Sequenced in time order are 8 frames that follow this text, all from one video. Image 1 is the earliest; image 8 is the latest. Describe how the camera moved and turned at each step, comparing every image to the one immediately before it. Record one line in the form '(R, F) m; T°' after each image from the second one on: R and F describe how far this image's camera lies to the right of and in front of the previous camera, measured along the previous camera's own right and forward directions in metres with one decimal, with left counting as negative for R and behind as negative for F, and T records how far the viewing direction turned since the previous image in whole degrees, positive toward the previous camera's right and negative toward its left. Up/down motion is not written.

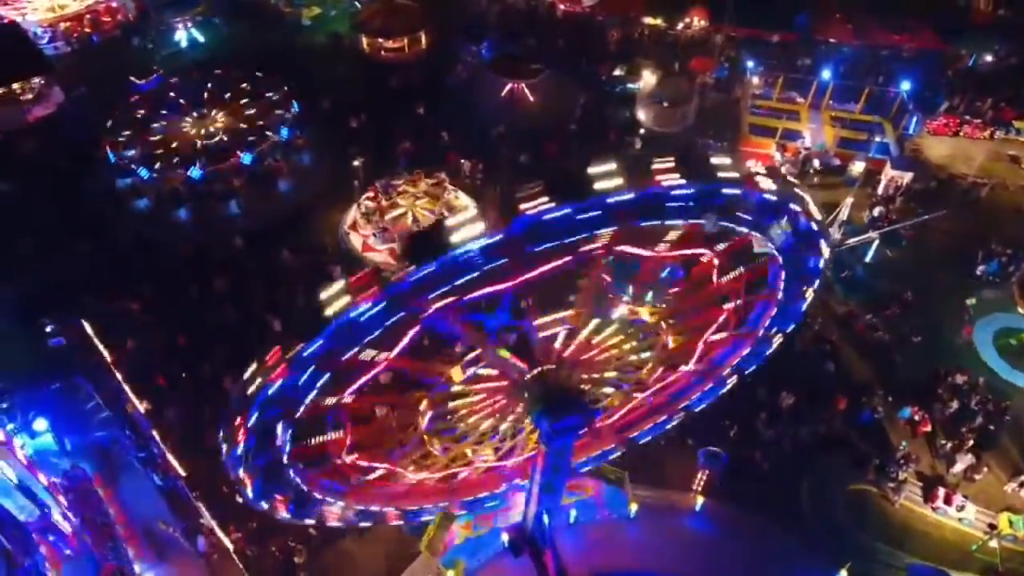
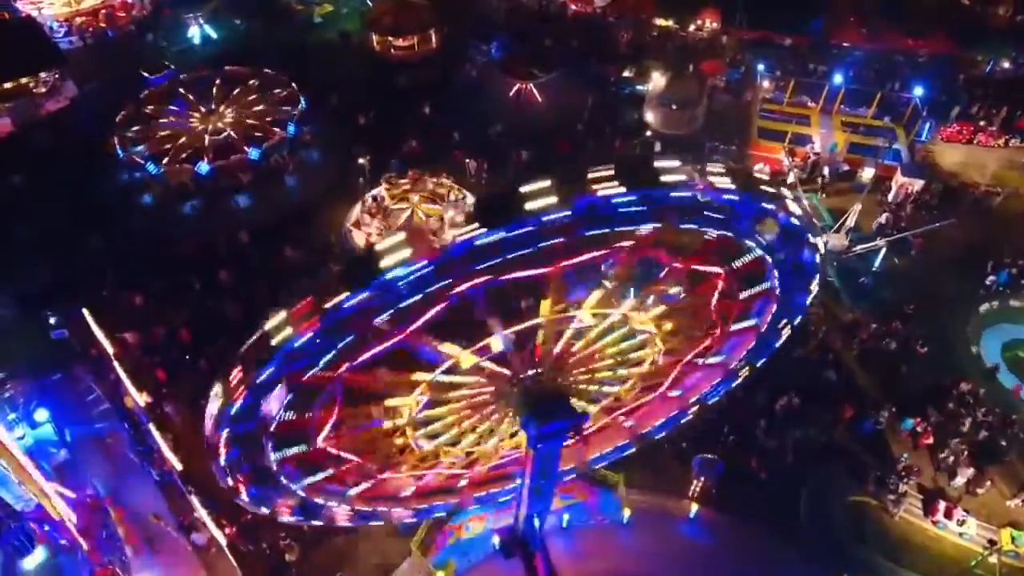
(+0.4, 0.0) m; -1°
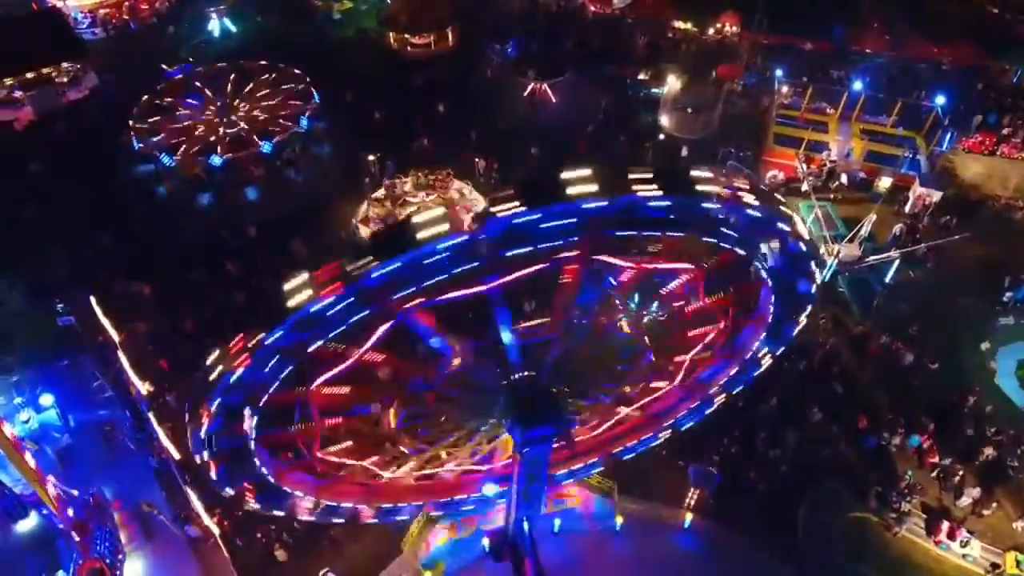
(+0.5, +0.1) m; -2°
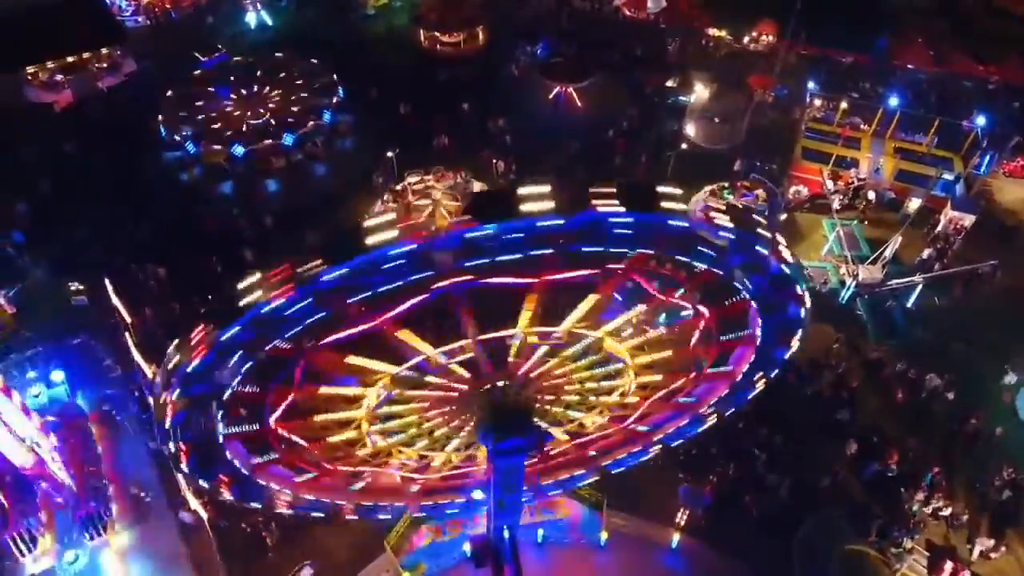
(+0.9, +0.2) m; -4°
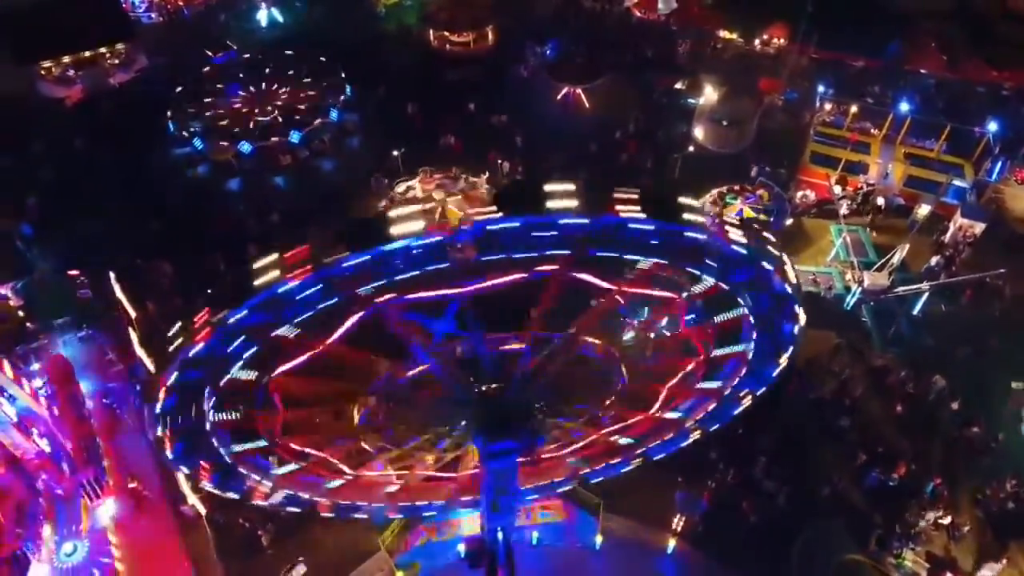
(+0.3, 0.0) m; -1°
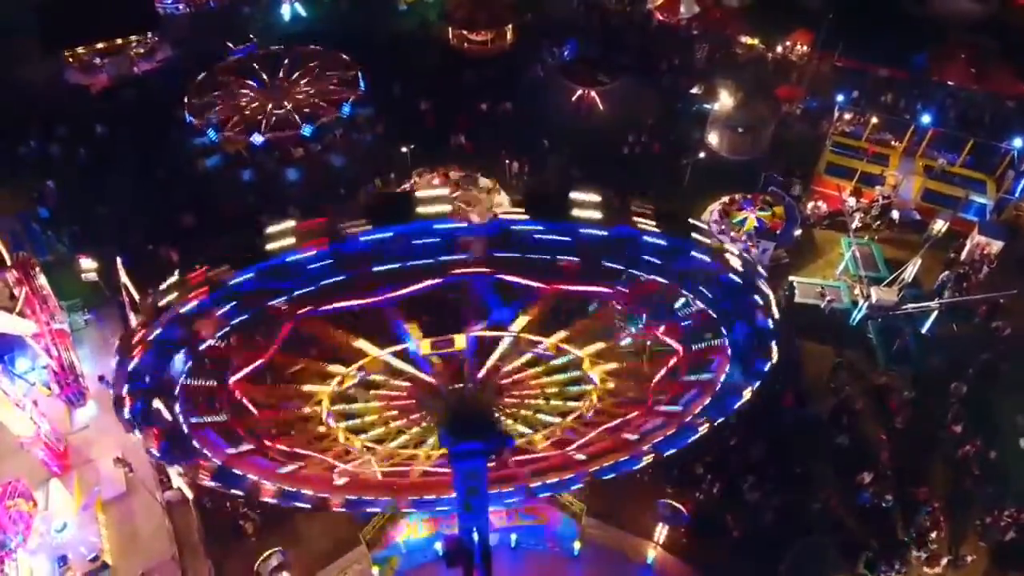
(+0.8, +0.1) m; -3°
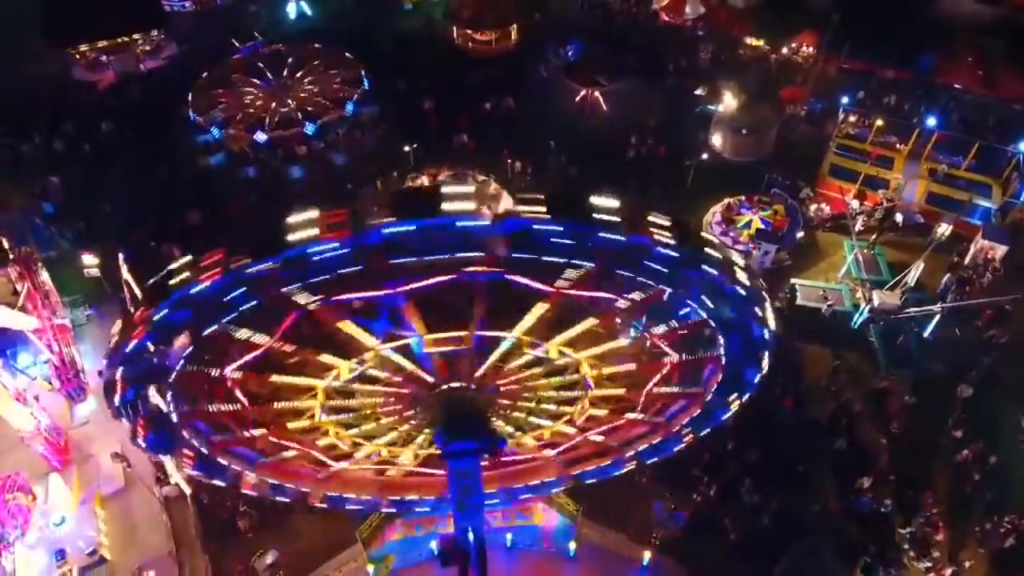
(+0.2, 0.0) m; -1°
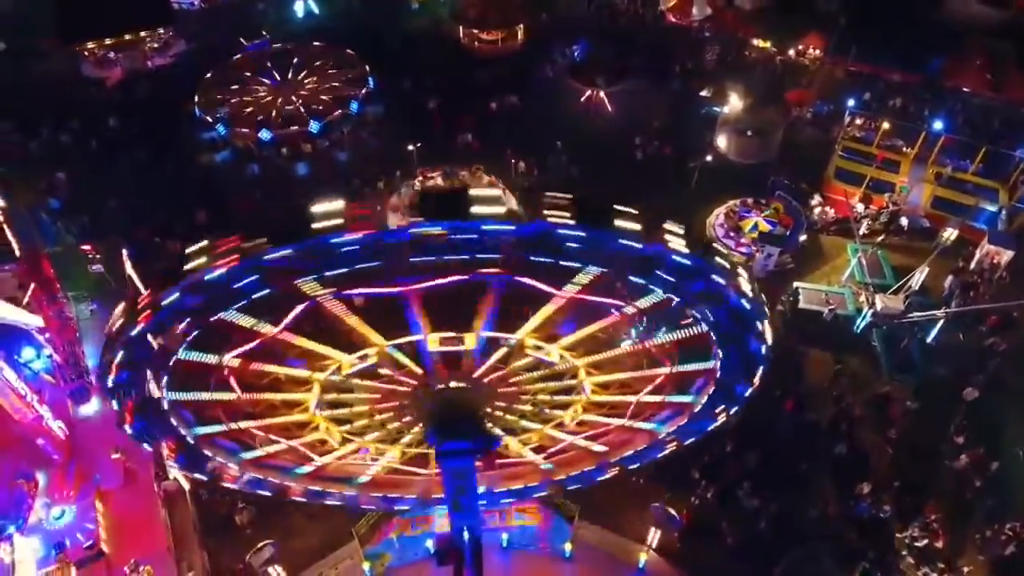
(+0.2, 0.0) m; -1°
